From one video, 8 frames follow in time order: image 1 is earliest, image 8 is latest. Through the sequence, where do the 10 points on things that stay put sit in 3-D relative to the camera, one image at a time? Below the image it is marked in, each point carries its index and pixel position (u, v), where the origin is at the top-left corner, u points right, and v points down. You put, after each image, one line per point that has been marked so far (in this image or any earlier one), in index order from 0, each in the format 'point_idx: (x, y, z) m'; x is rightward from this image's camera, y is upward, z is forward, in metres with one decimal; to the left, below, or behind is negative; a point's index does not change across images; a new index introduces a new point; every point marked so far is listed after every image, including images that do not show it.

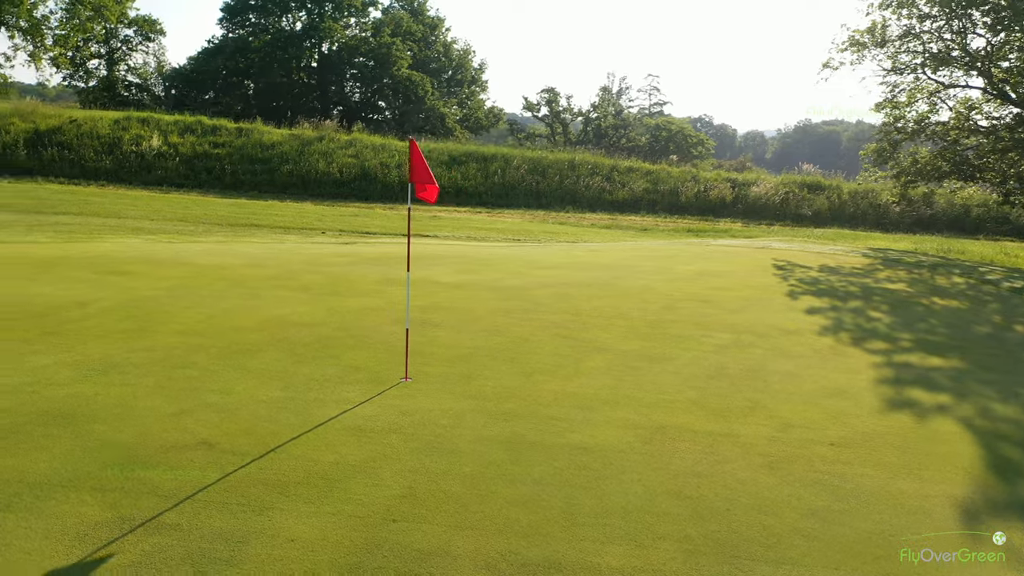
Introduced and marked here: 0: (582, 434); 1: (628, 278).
0: (+0.3, -0.7, +4.0) m
1: (+1.2, +0.1, +8.3) m
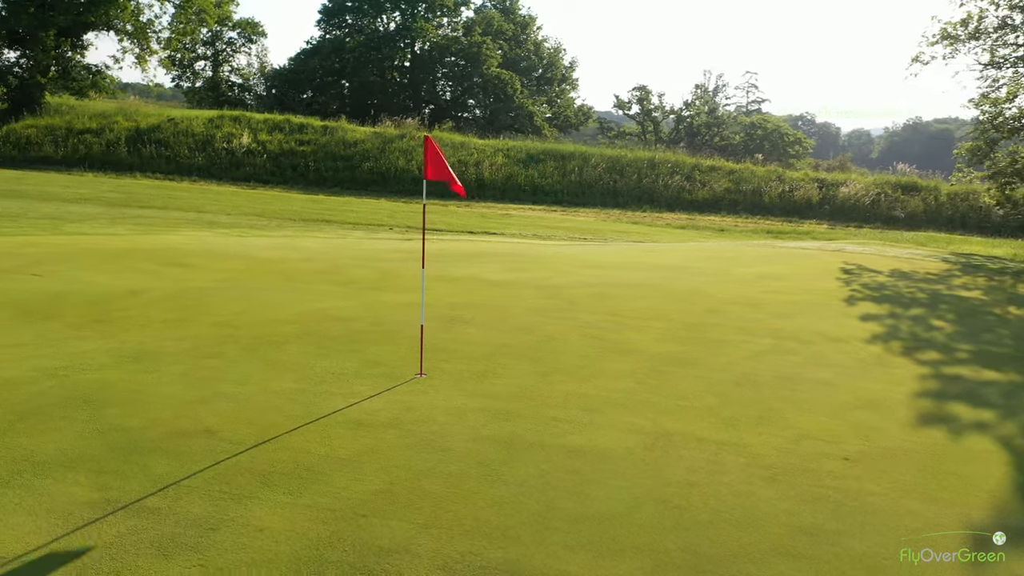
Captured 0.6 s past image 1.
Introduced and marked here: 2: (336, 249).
0: (+0.3, -0.7, +3.9) m
1: (+1.6, +0.1, +8.0) m
2: (-2.1, +0.5, +9.5) m
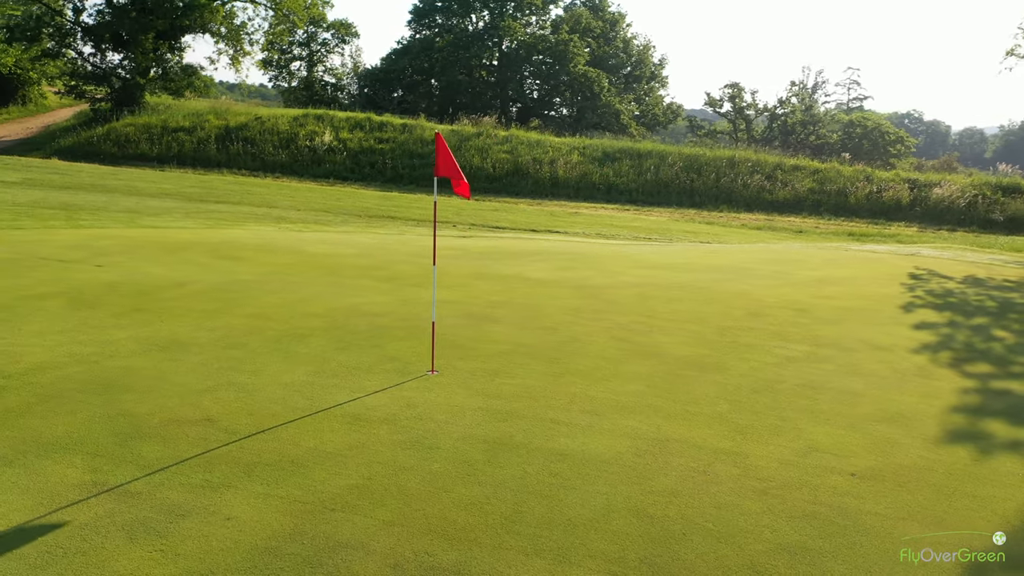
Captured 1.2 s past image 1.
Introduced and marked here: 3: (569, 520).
0: (+0.3, -0.7, +3.8) m
1: (+2.0, +0.1, +7.8) m
2: (-1.5, +0.5, +9.7) m
3: (+0.2, -0.9, +3.1) m
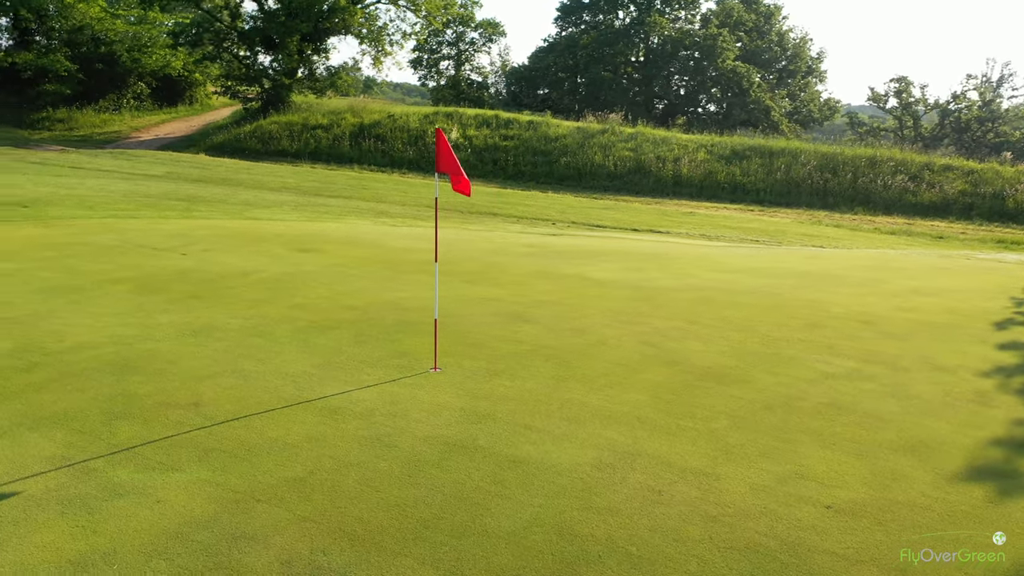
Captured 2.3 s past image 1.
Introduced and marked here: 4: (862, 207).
0: (+0.1, -0.7, +3.6) m
1: (+2.6, 0.0, +7.3) m
2: (-0.5, +0.6, +9.7) m
3: (-0.1, -0.9, +2.9) m
4: (+8.2, +1.9, +19.3) m
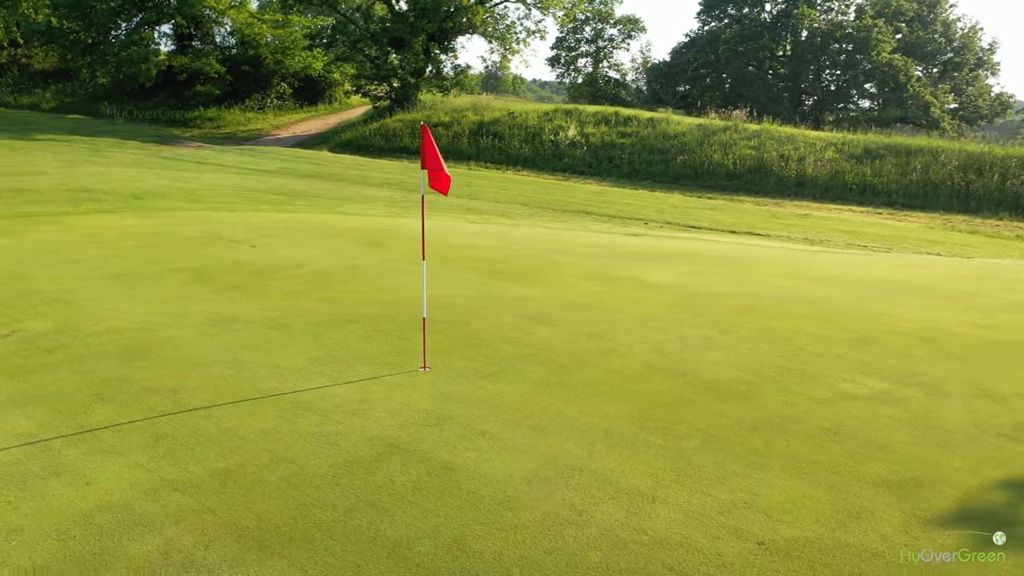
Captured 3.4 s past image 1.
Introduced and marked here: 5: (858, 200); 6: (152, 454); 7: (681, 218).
0: (-0.1, -0.7, +3.5) m
1: (+2.9, -0.1, +6.6) m
2: (+0.3, +0.6, +9.6) m
3: (-0.5, -0.9, +2.8) m
4: (+10.6, +1.6, +17.5) m
5: (+7.9, +2.0, +18.7) m
6: (-1.5, -0.7, +3.4) m
7: (+2.8, +1.2, +13.6) m
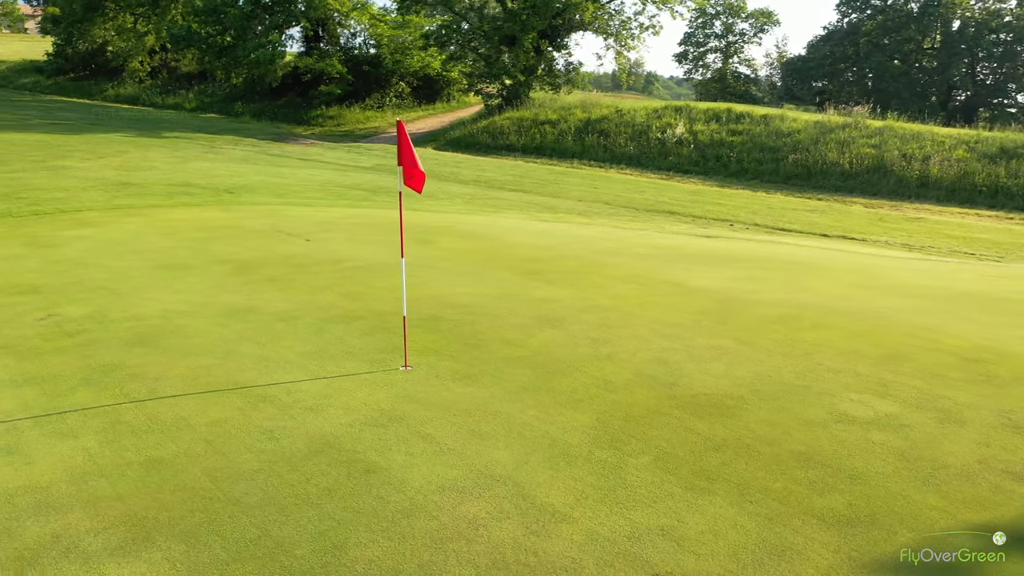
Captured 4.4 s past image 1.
0: (-0.4, -0.7, +3.4) m
1: (+3.1, -0.2, +6.0) m
2: (+1.0, +0.6, +9.4) m
3: (-0.9, -0.9, +2.8) m
4: (+12.4, +1.3, +15.6) m
5: (+9.9, +1.8, +17.2) m
6: (-1.8, -0.7, +3.6) m
7: (+4.1, +1.1, +12.9) m
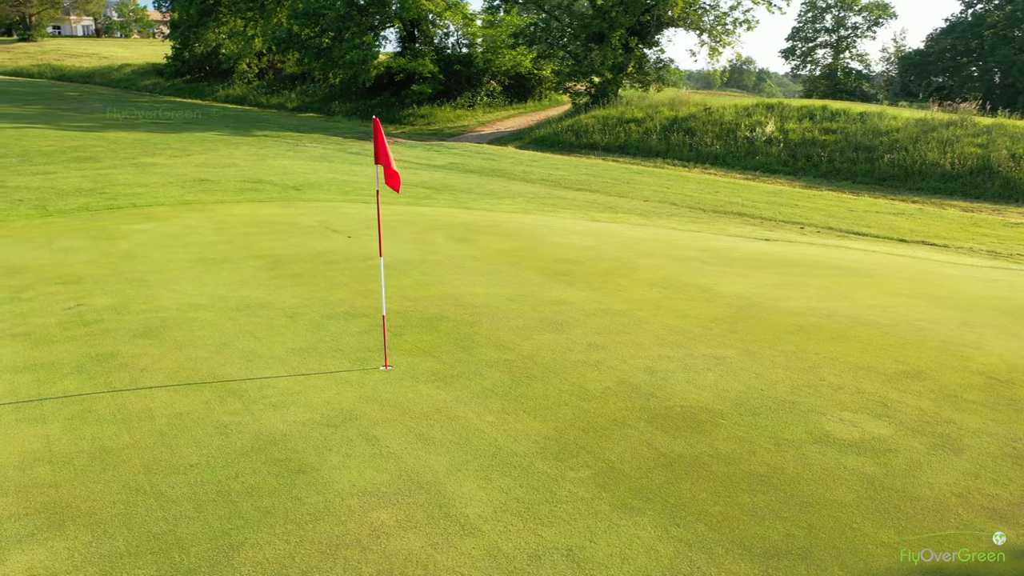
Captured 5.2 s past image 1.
0: (-0.7, -0.7, +3.4) m
1: (+3.2, -0.3, +5.5) m
2: (+1.5, +0.5, +9.1) m
3: (-1.2, -0.8, +2.8) m
4: (+13.6, +1.0, +13.8) m
5: (+11.4, +1.5, +15.7) m
6: (-2.0, -0.6, +3.7) m
7: (+5.0, +1.0, +12.3) m
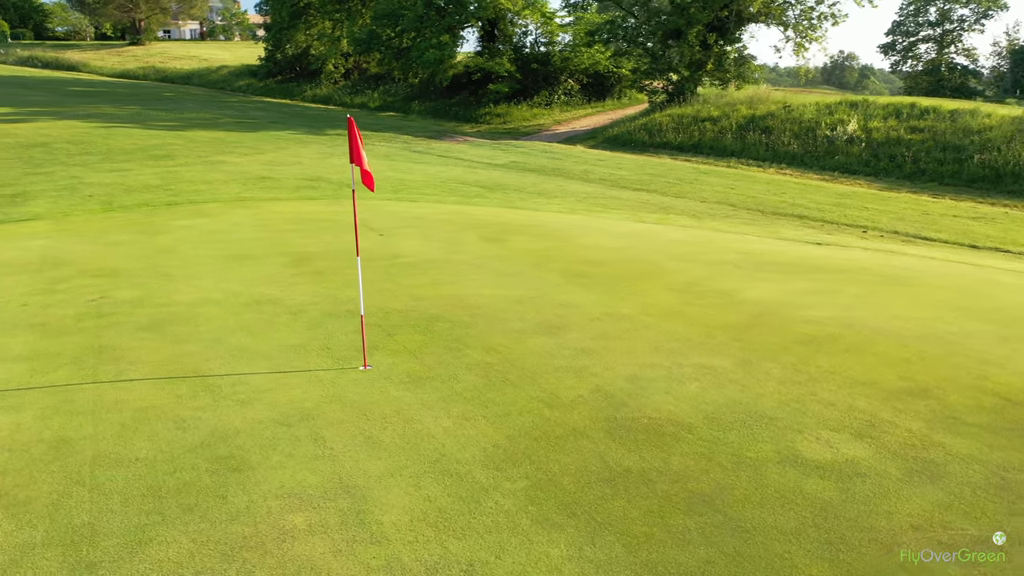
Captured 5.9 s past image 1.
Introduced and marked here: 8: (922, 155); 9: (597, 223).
0: (-0.9, -0.7, +3.4) m
1: (+3.2, -0.3, +5.1) m
2: (+1.9, +0.5, +8.8) m
3: (-1.5, -0.8, +2.9) m
4: (+14.5, +0.7, +12.2) m
5: (+12.4, +1.3, +14.4) m
6: (-2.2, -0.6, +3.8) m
7: (+5.8, +0.9, +11.6) m
8: (+9.5, +3.1, +19.0) m
9: (+1.0, +0.8, +9.9) m
